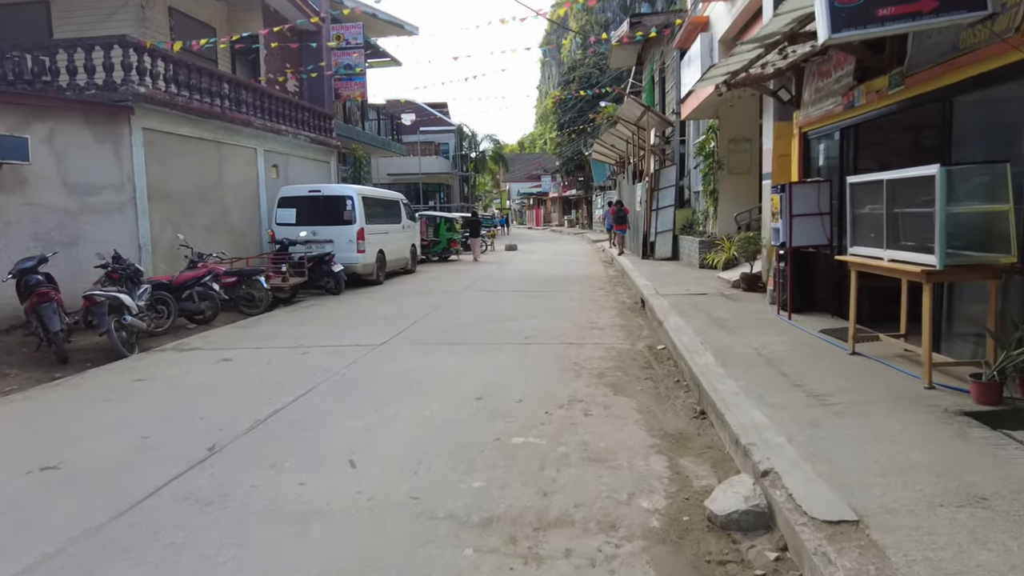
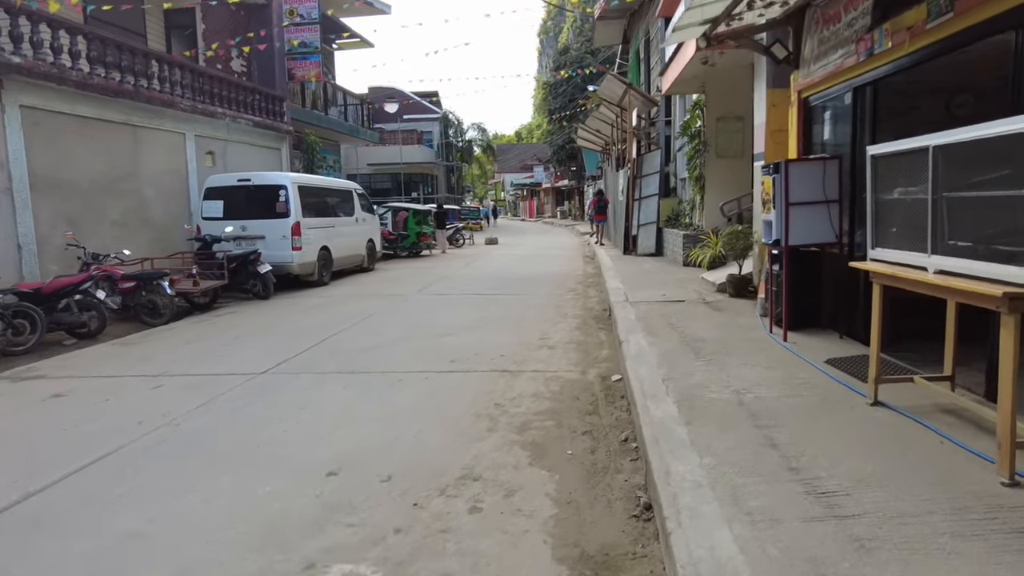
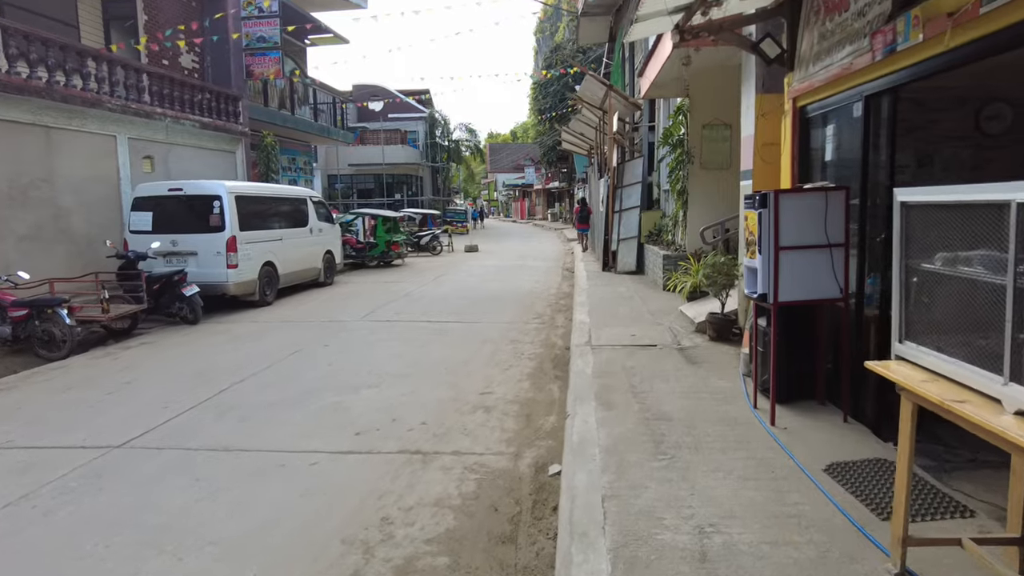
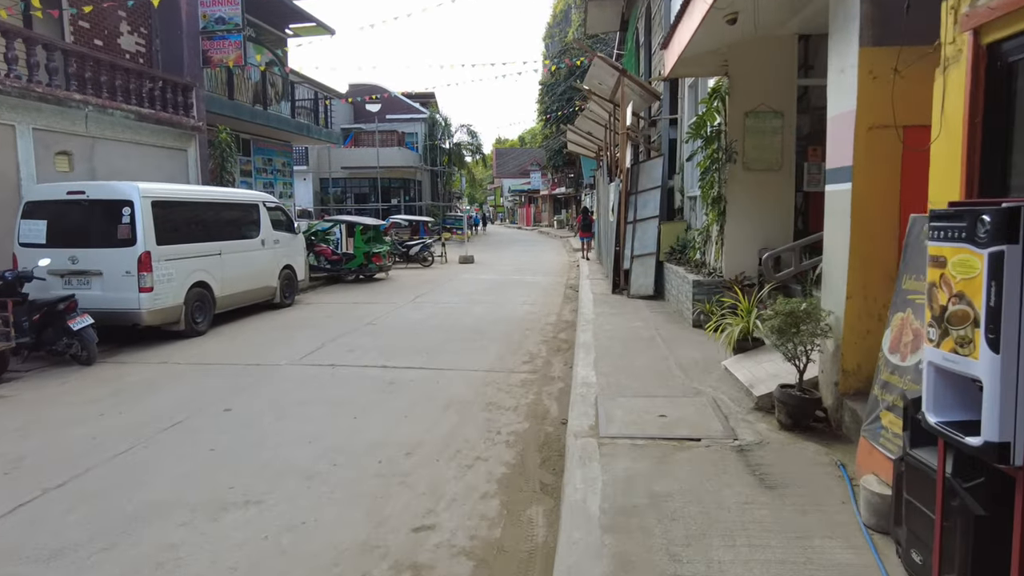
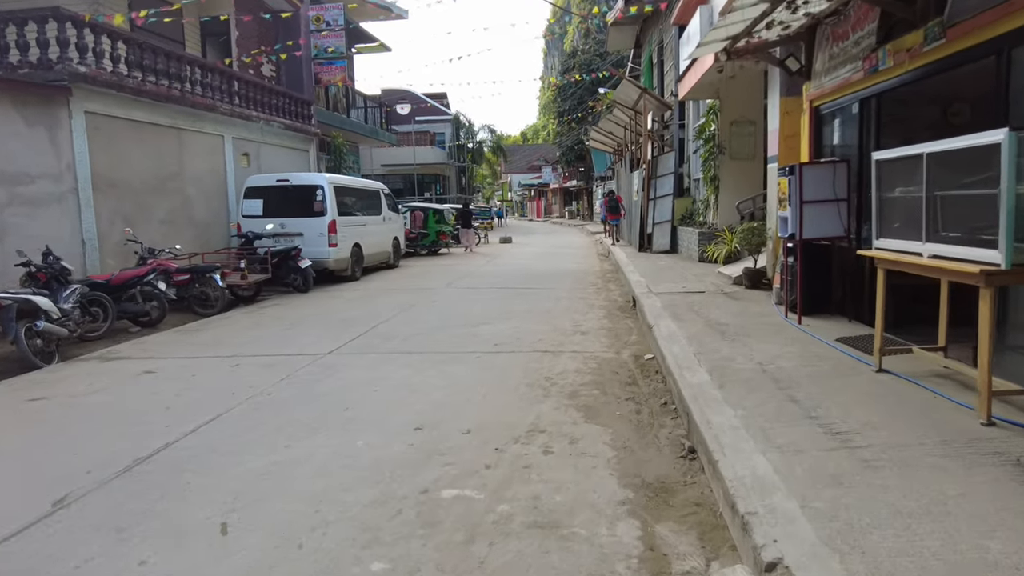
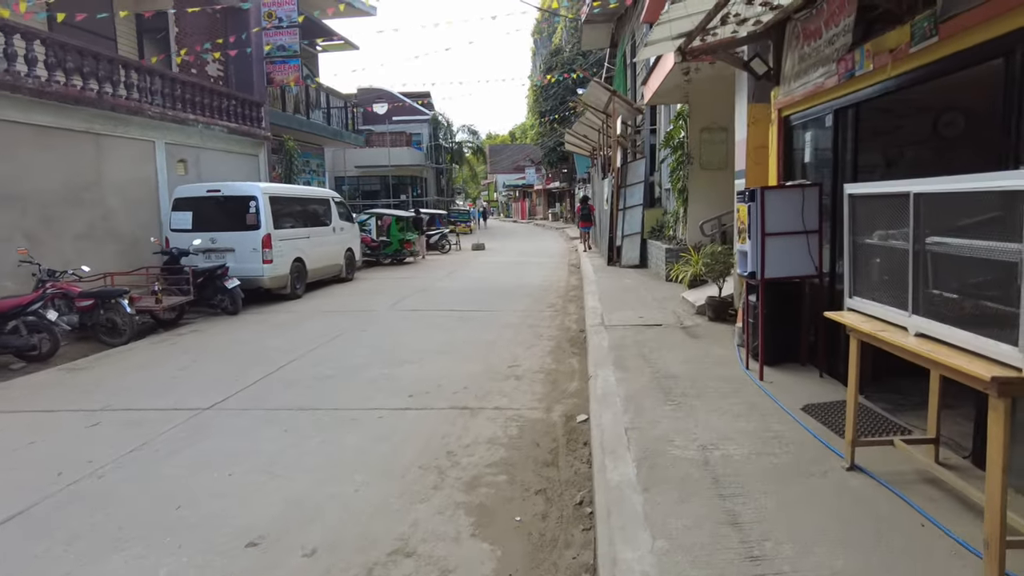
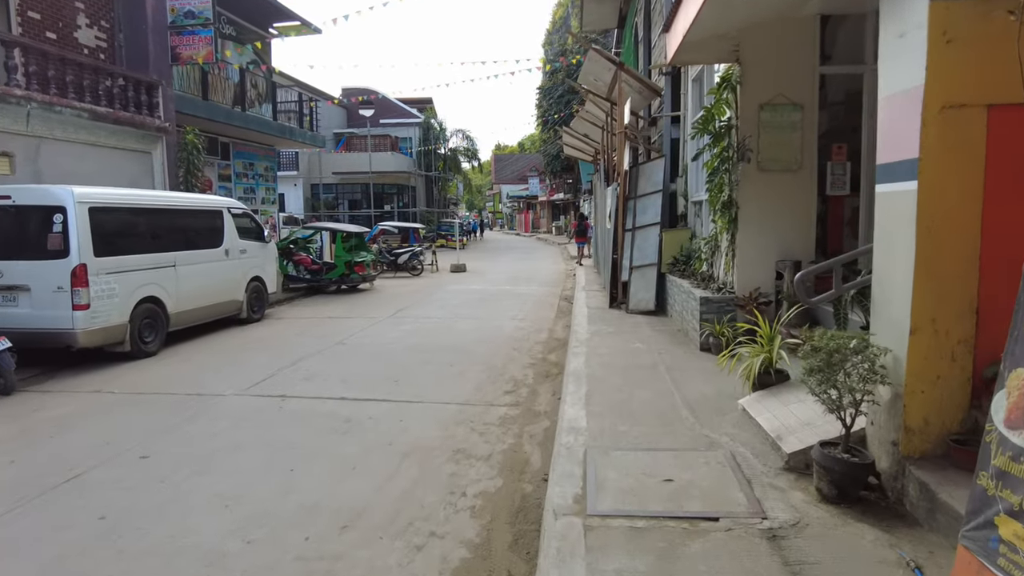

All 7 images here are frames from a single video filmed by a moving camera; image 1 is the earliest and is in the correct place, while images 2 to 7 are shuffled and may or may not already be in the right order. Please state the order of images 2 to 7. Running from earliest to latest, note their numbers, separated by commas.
5, 2, 6, 3, 4, 7
